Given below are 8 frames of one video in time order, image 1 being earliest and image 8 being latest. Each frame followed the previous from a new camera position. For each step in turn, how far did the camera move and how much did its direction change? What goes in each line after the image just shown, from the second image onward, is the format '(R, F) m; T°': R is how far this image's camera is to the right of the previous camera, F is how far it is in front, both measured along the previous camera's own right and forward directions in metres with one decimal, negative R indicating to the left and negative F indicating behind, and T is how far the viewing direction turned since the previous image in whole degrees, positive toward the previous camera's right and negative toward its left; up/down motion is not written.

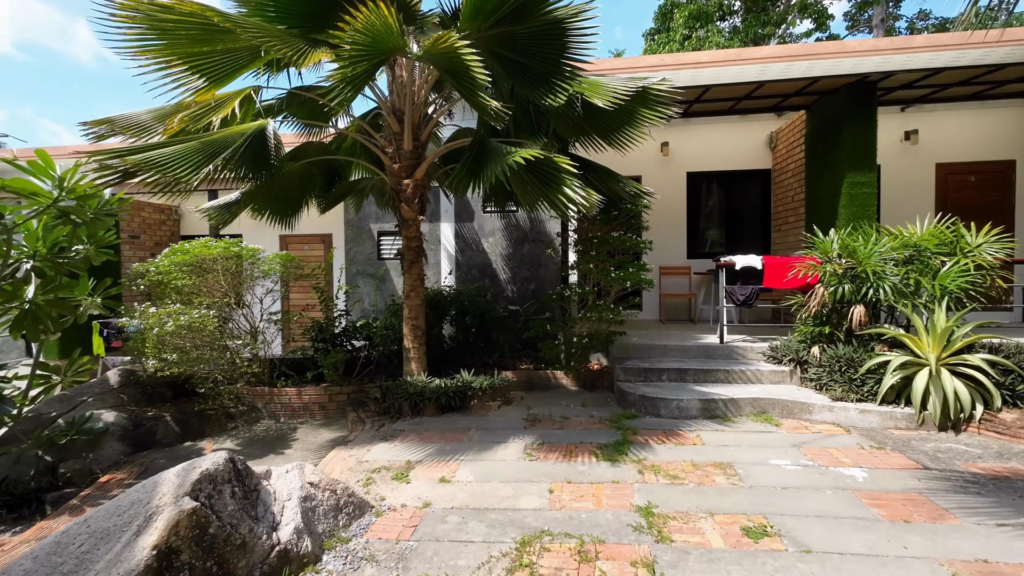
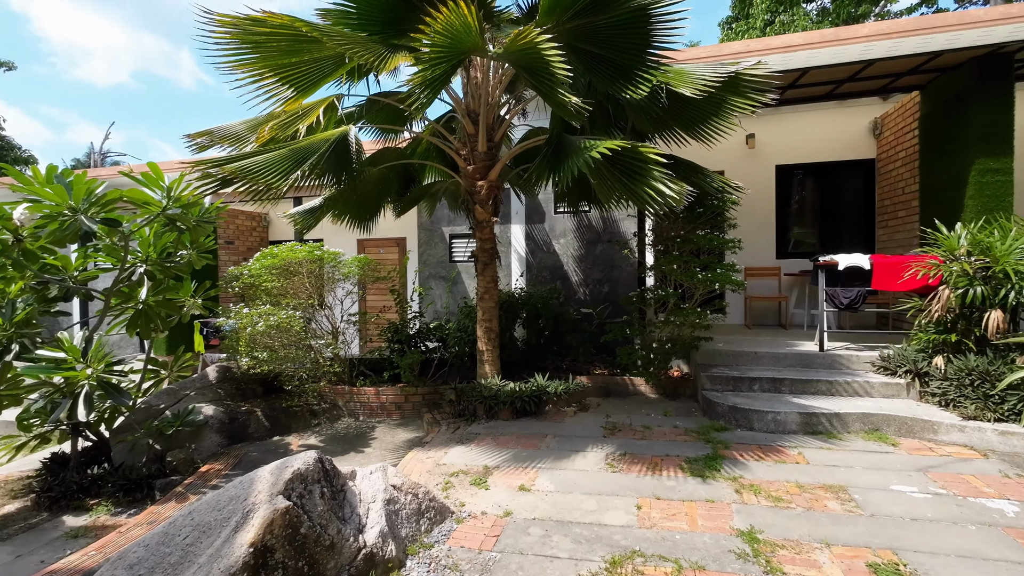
(-0.1, +0.1) m; -8°
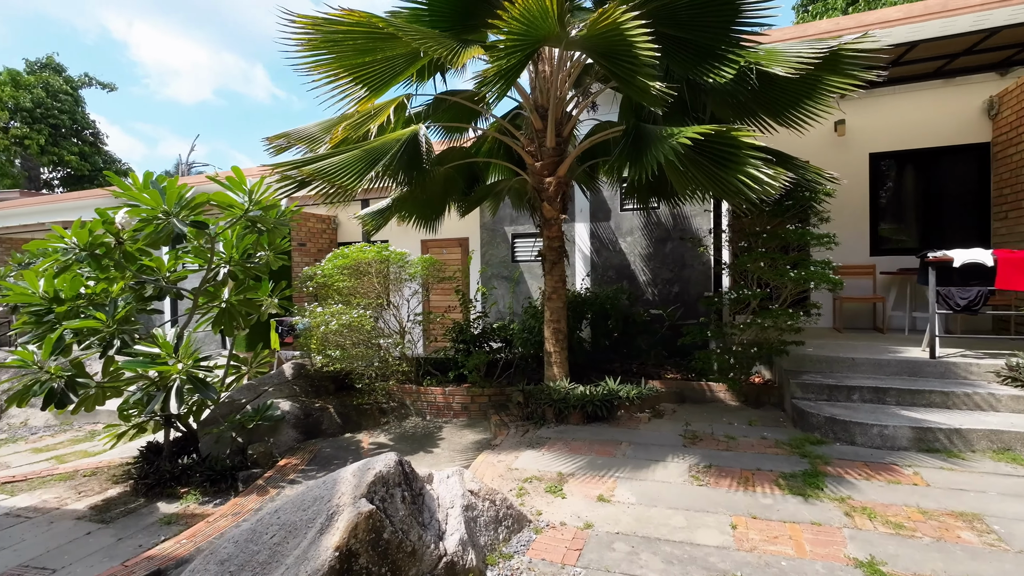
(-0.1, +0.1) m; -6°
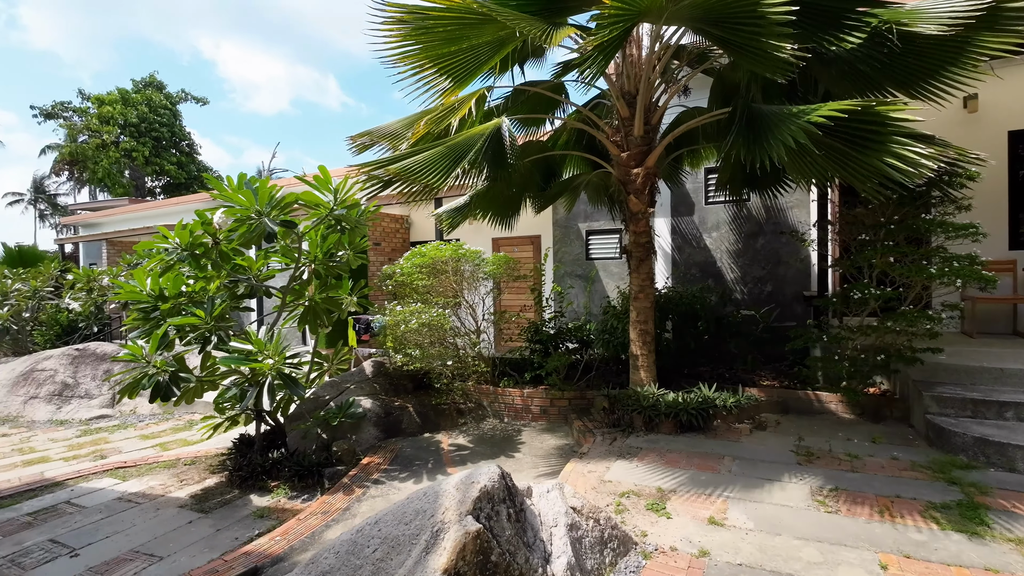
(-0.2, +0.2) m; -7°
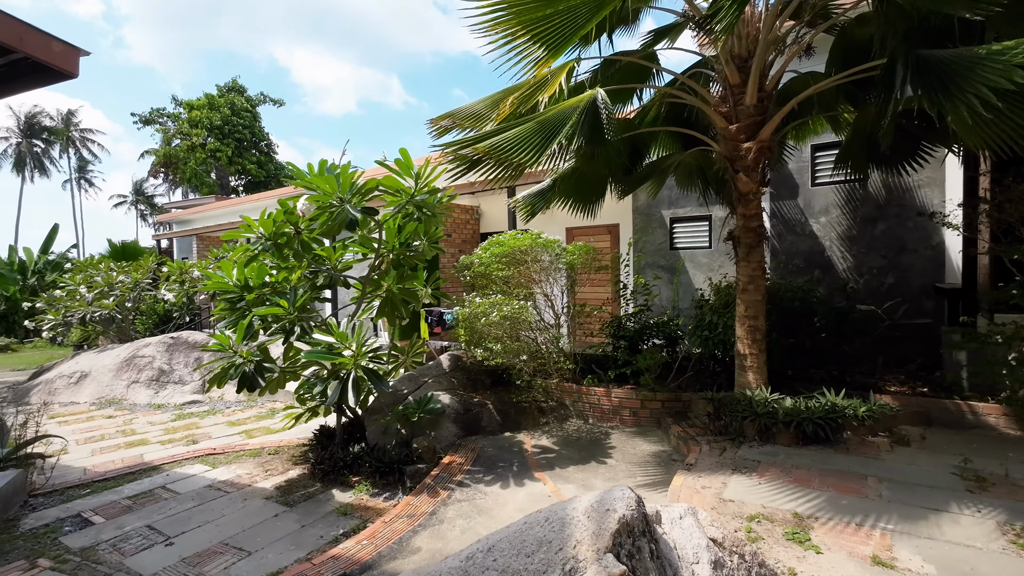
(-0.3, +0.3) m; -7°
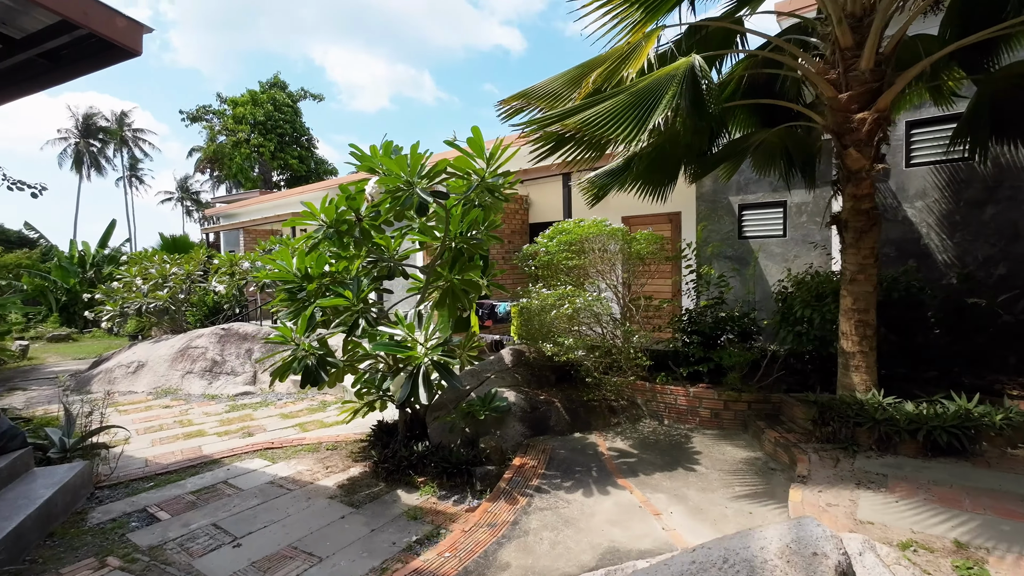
(-0.4, +0.3) m; -4°
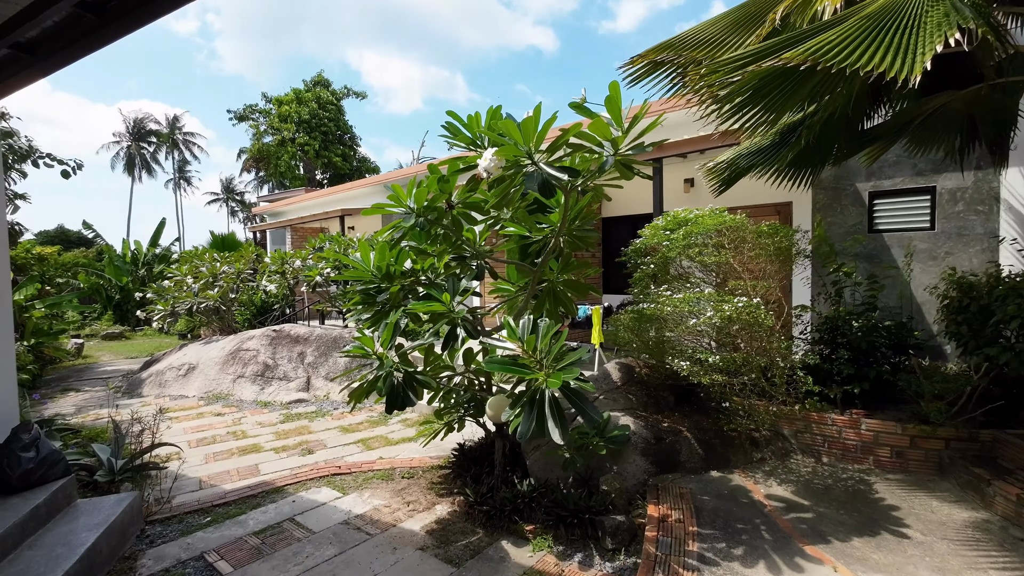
(-0.7, +0.8) m; -4°
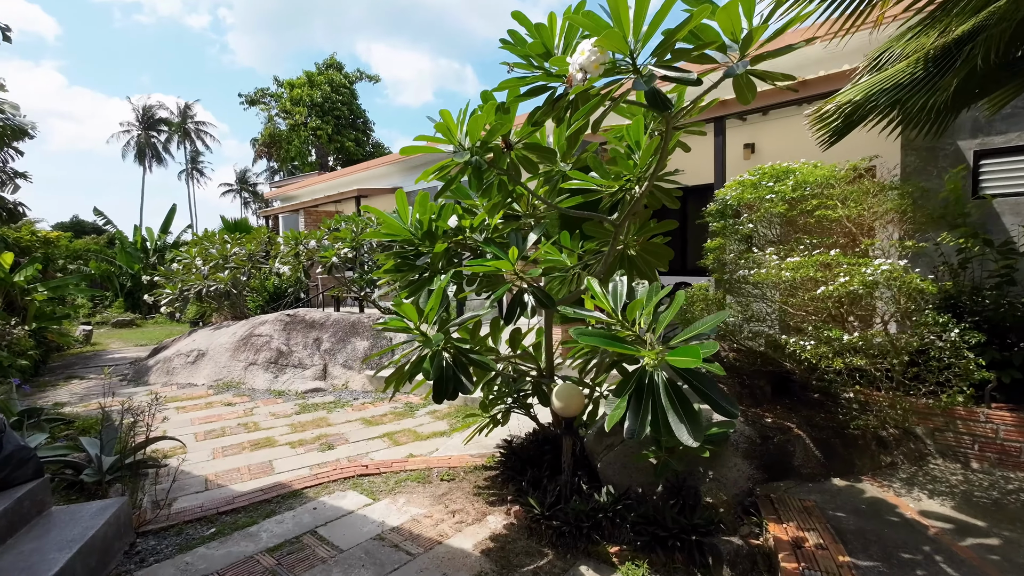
(-0.4, +0.7) m; -1°
